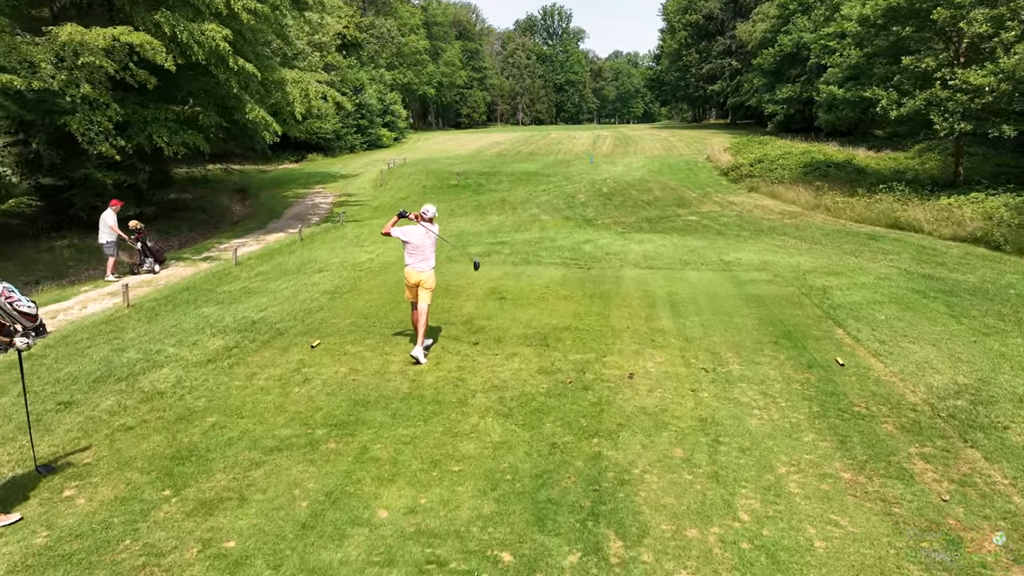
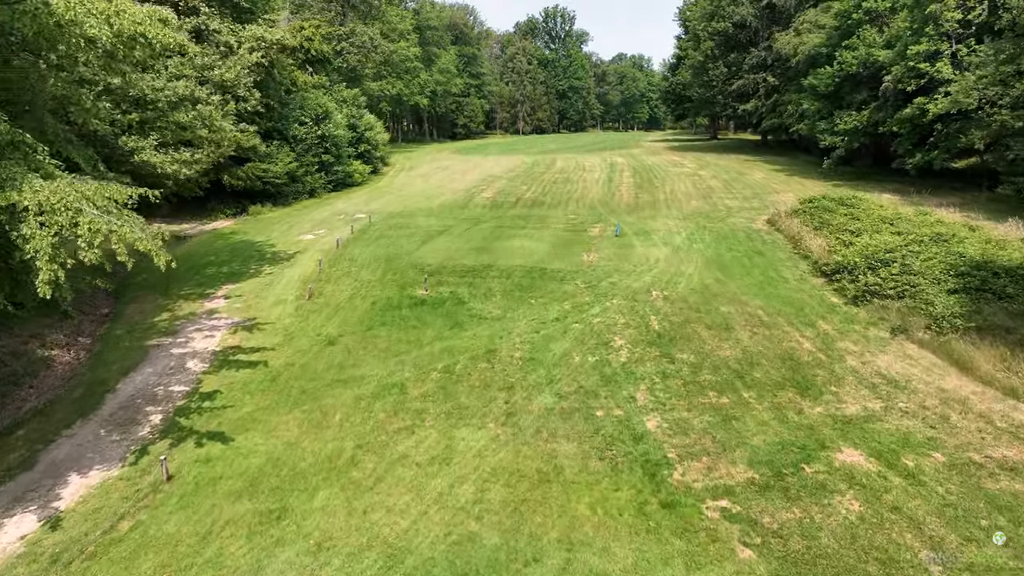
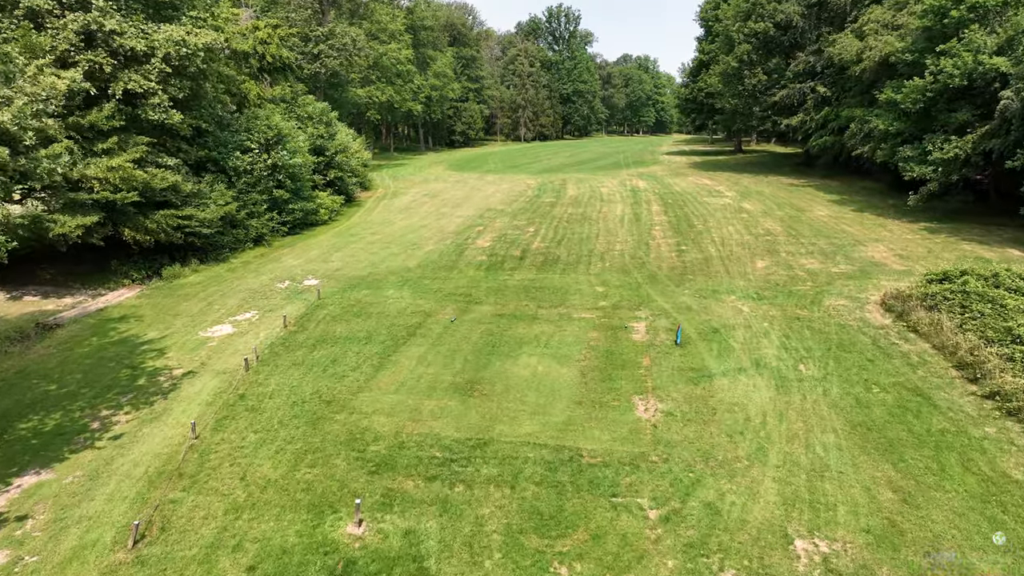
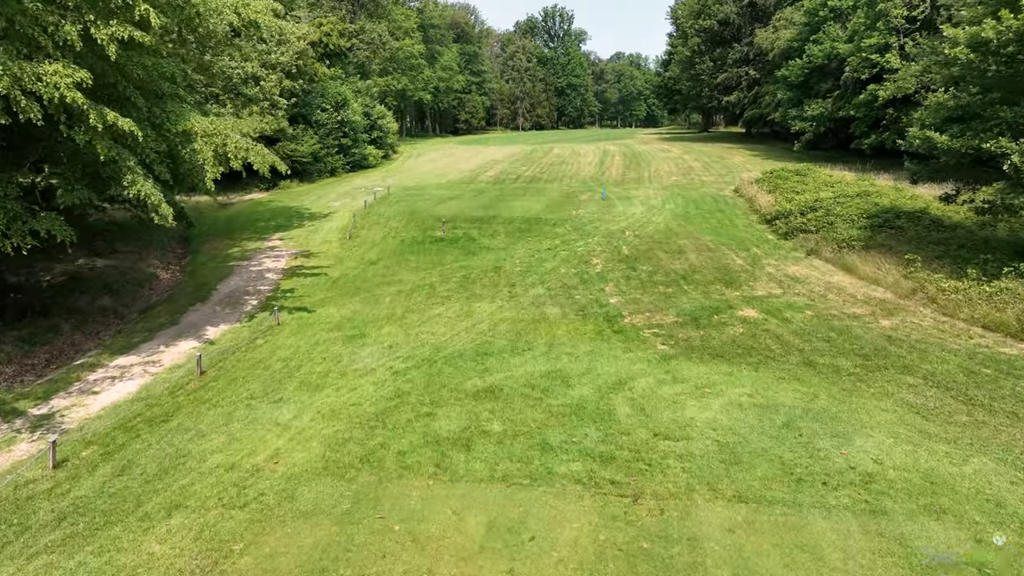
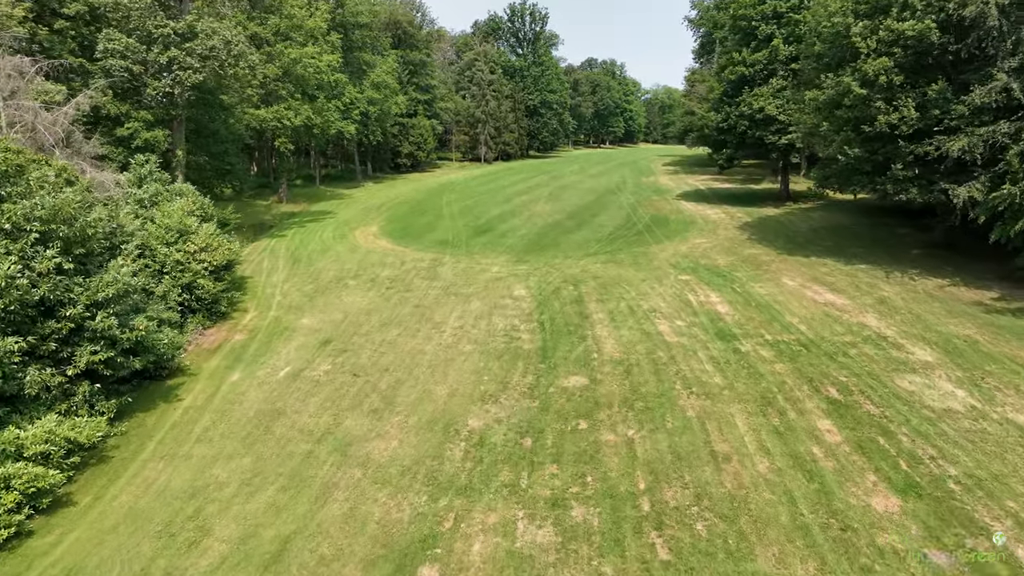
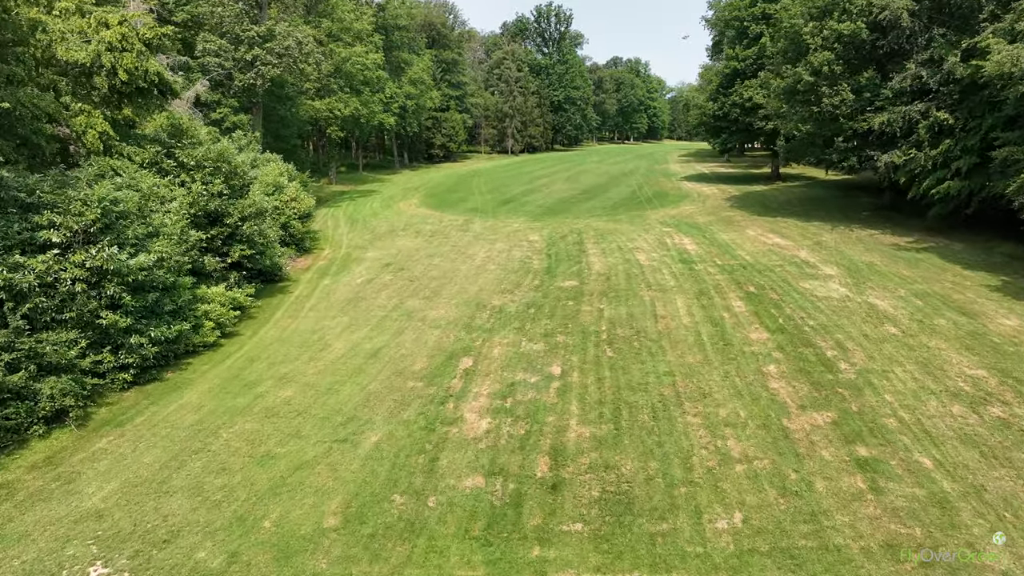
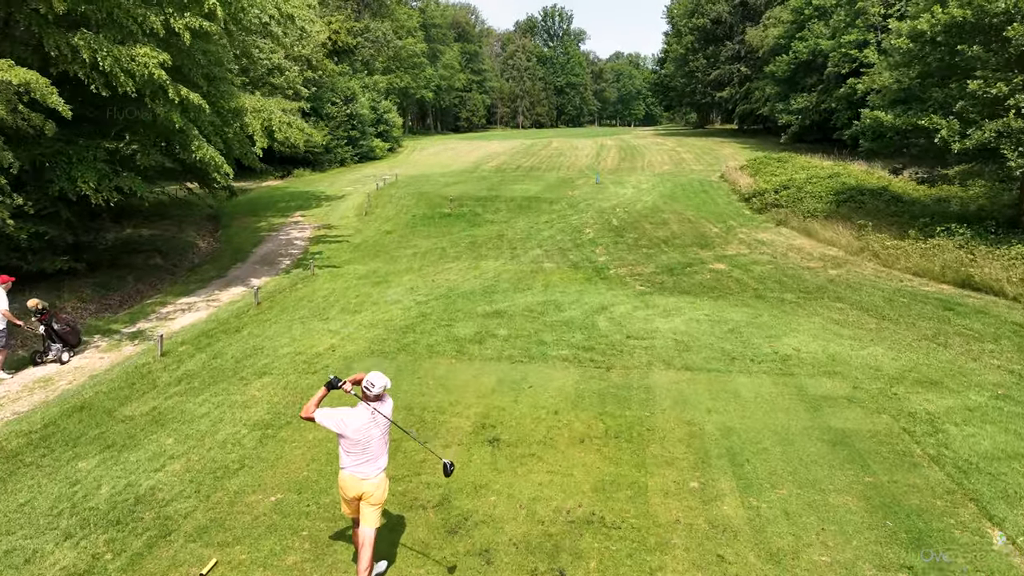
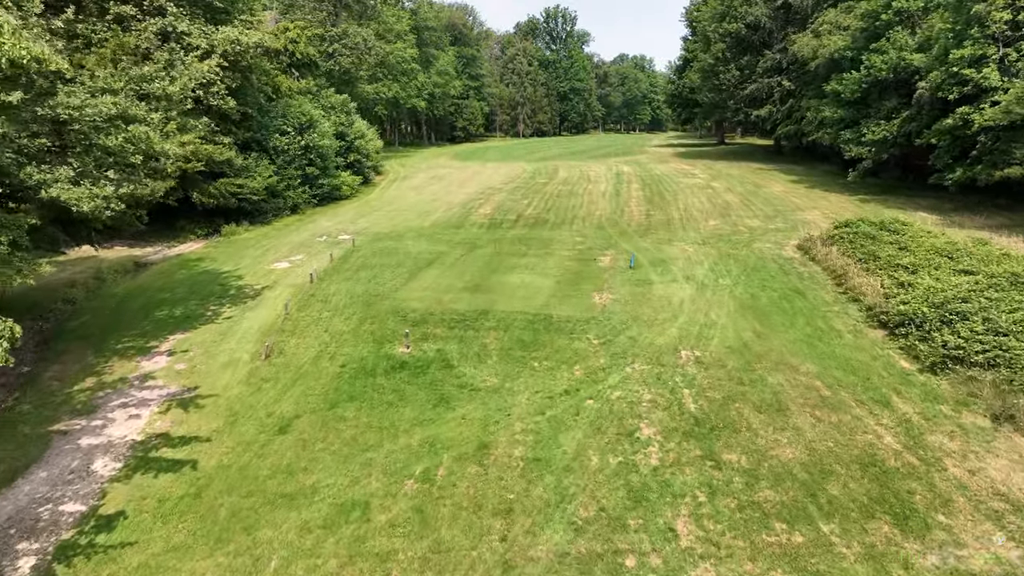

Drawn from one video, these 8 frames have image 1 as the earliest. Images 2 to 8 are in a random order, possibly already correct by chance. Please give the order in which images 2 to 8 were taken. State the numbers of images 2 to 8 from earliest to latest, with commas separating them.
7, 4, 2, 8, 3, 6, 5
